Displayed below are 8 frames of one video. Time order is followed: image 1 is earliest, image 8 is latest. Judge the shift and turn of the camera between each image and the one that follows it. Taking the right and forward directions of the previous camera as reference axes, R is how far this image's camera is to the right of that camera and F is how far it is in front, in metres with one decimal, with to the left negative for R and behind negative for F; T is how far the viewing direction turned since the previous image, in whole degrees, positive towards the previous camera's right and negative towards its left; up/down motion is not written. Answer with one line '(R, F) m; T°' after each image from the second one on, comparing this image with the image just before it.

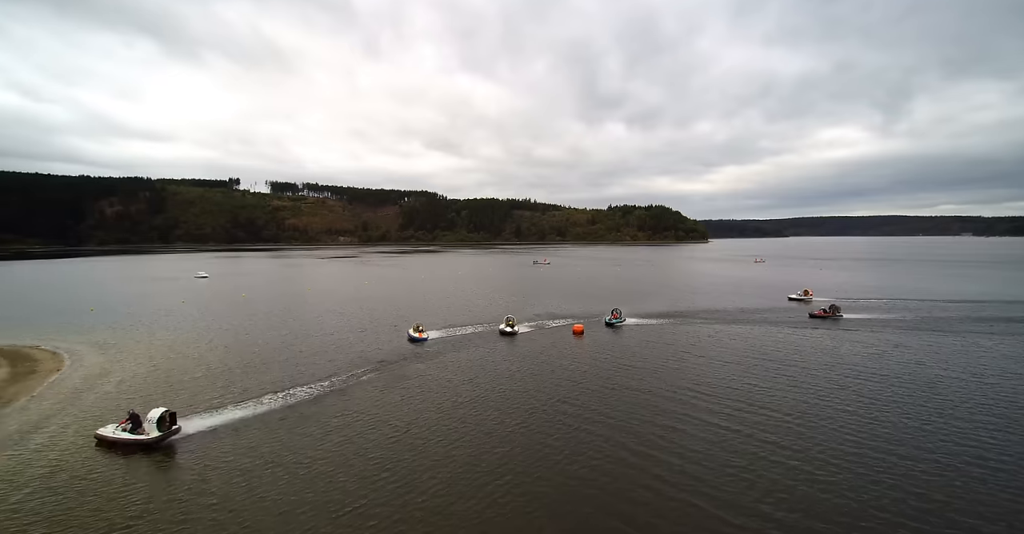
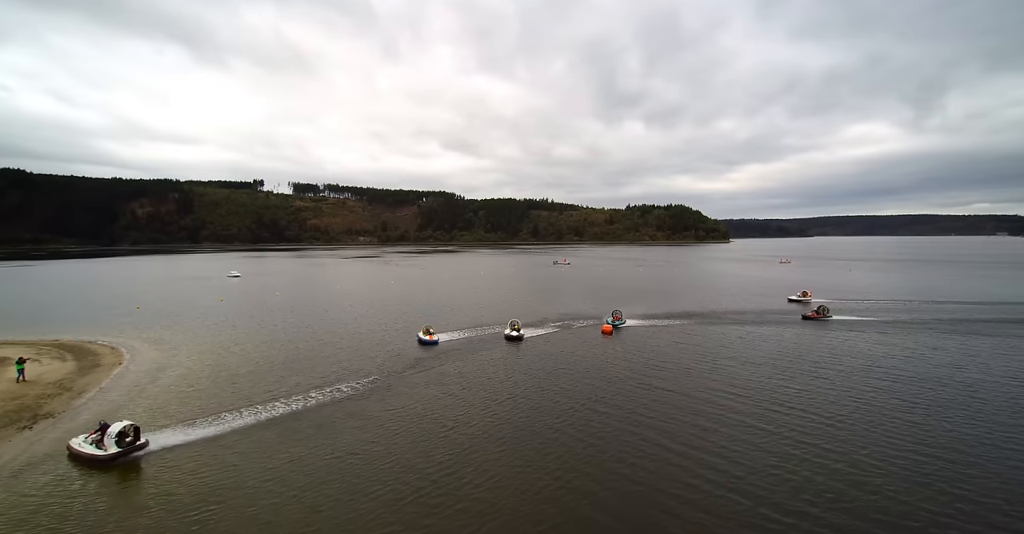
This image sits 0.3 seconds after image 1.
(-1.2, -0.6) m; -2°
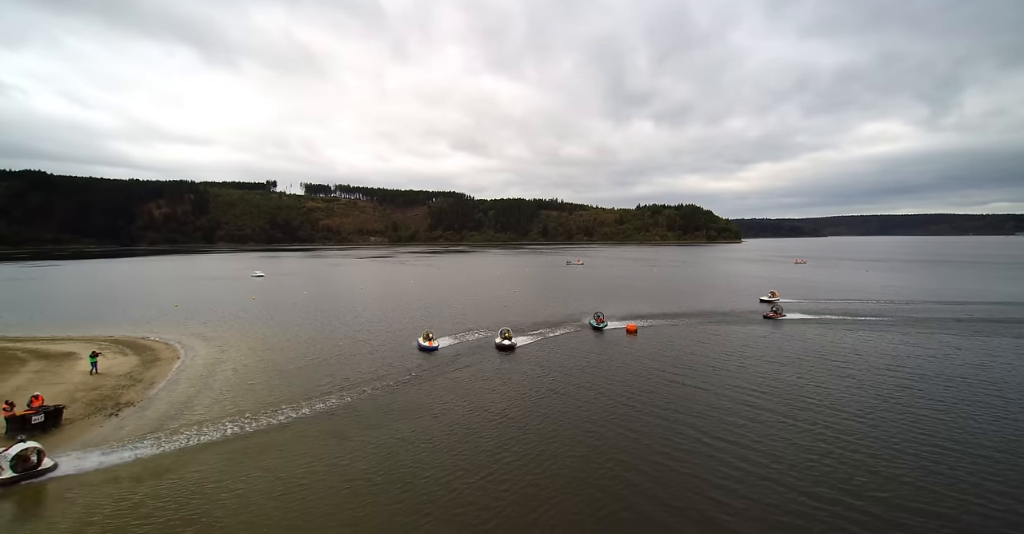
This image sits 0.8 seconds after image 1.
(-1.8, -1.3) m; -1°
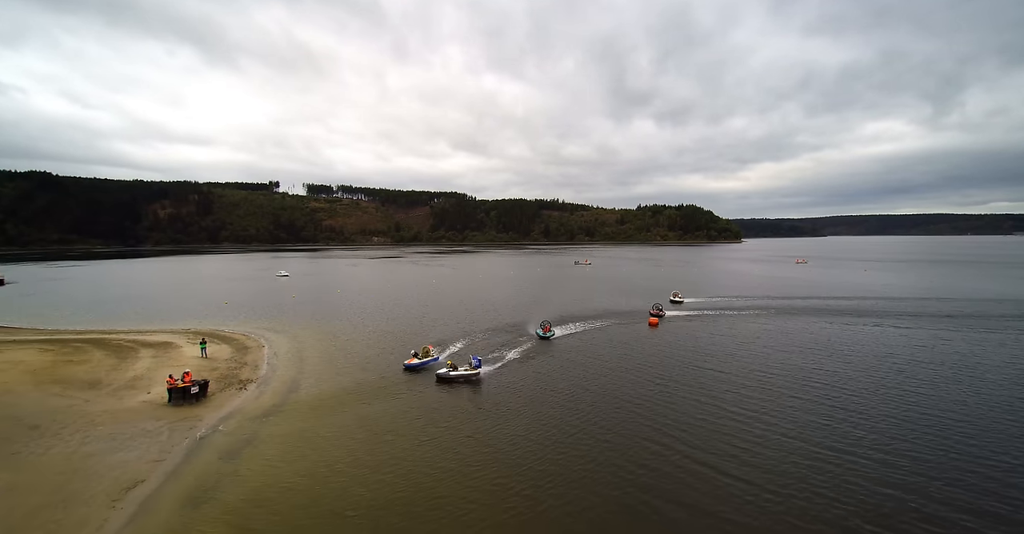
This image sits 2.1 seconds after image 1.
(-3.4, -4.4) m; 0°
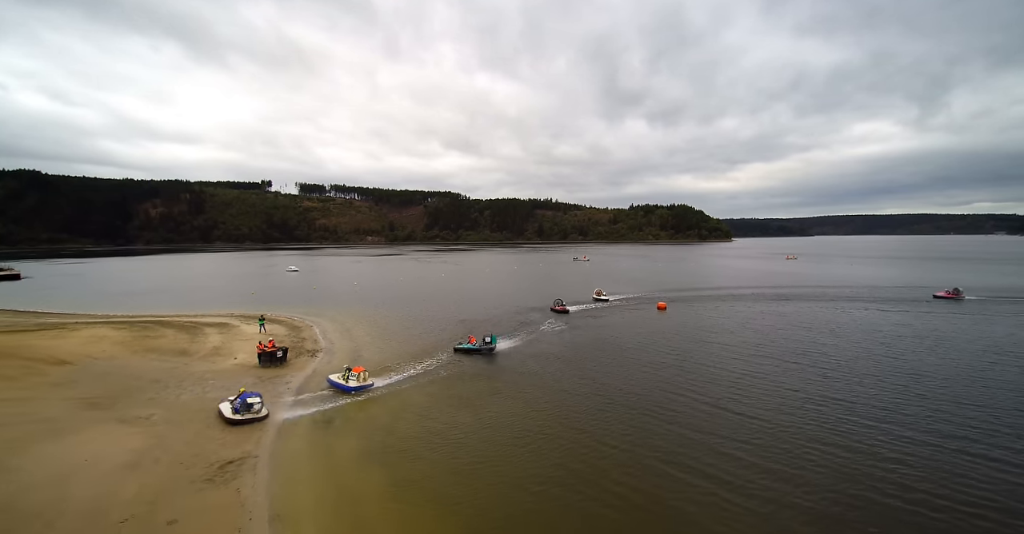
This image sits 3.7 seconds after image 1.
(-3.0, -3.8) m; +1°
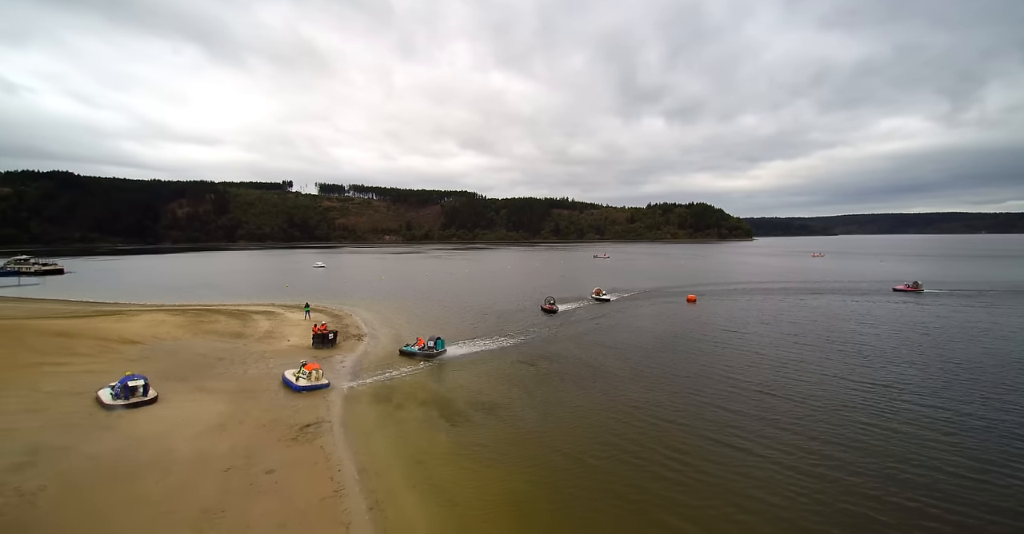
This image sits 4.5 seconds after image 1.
(-1.7, -0.9) m; -2°
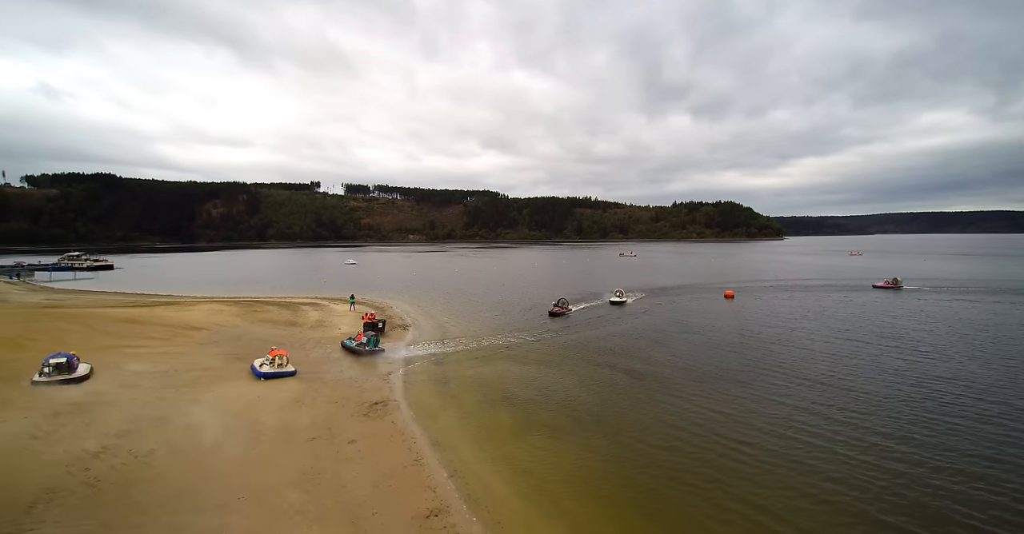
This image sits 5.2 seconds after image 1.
(-1.5, -0.6) m; -3°
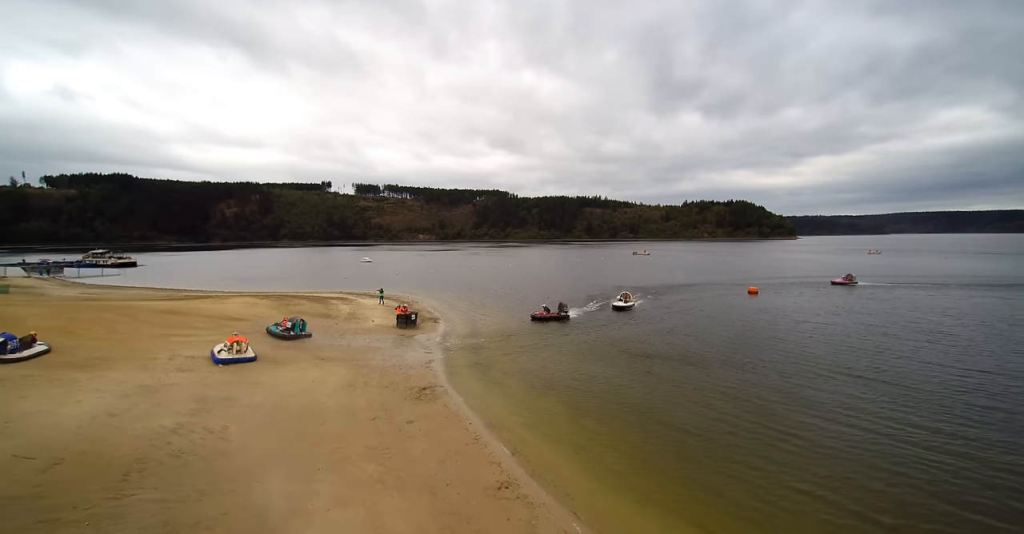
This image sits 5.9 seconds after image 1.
(-1.5, -0.5) m; -1°
